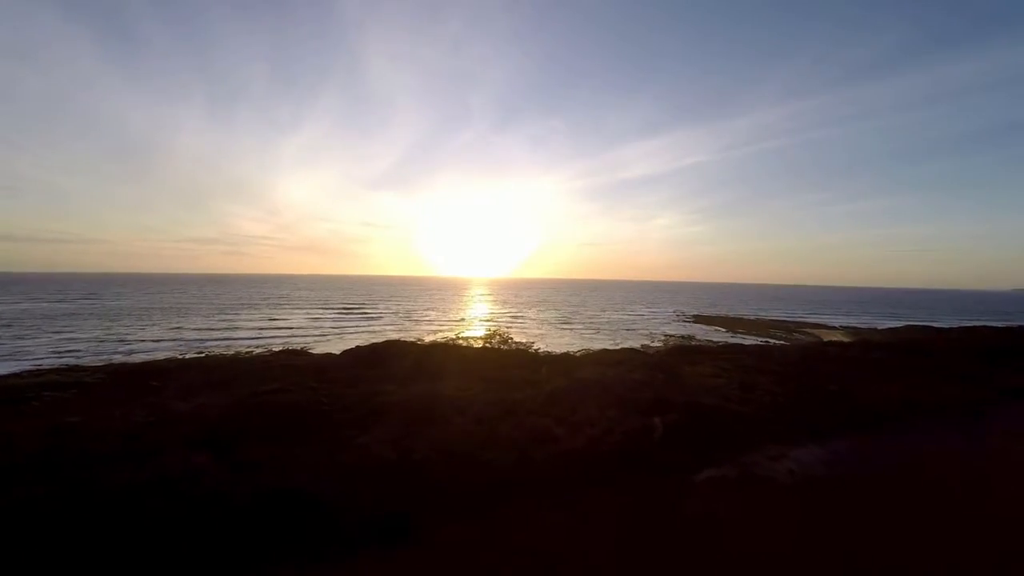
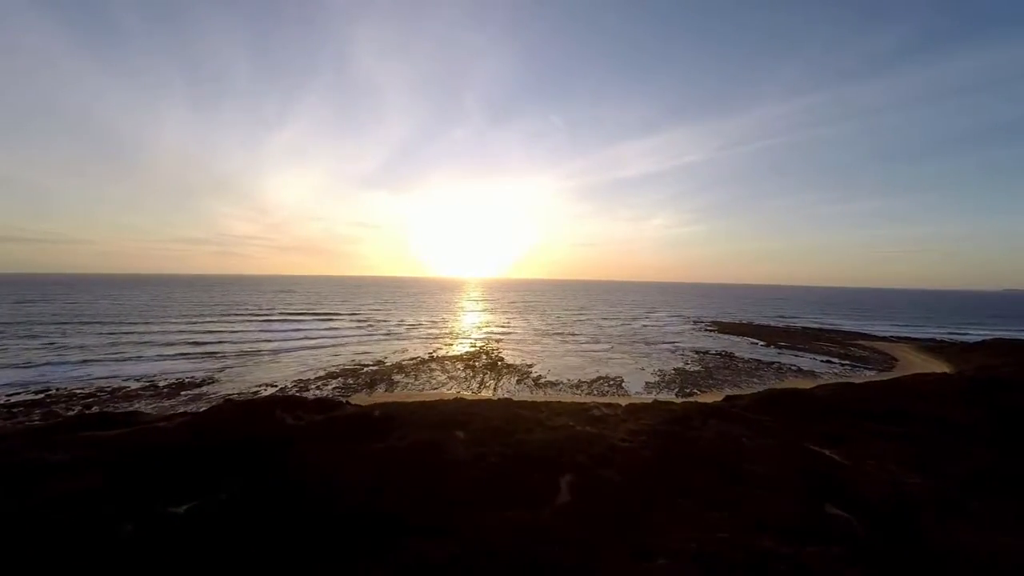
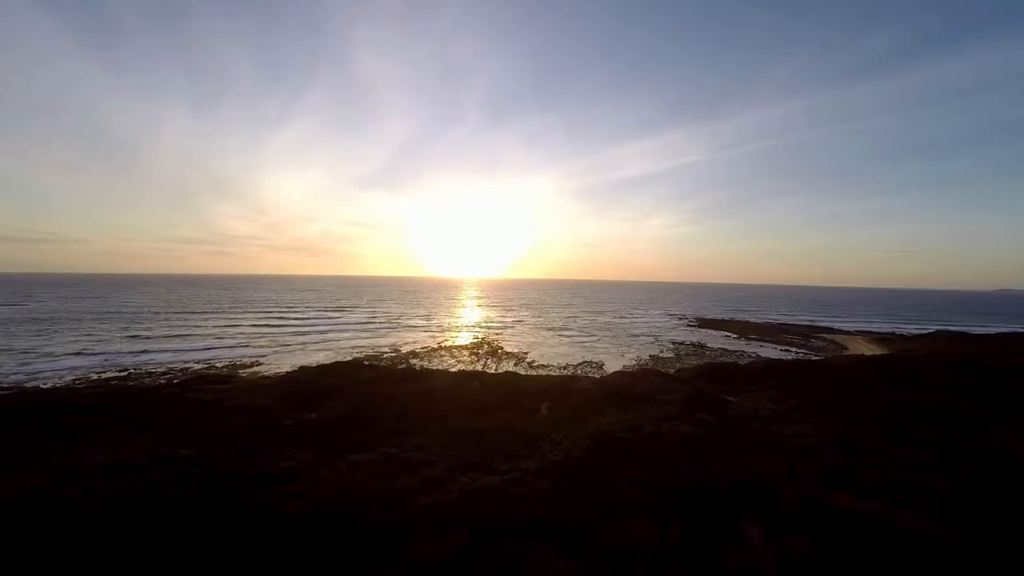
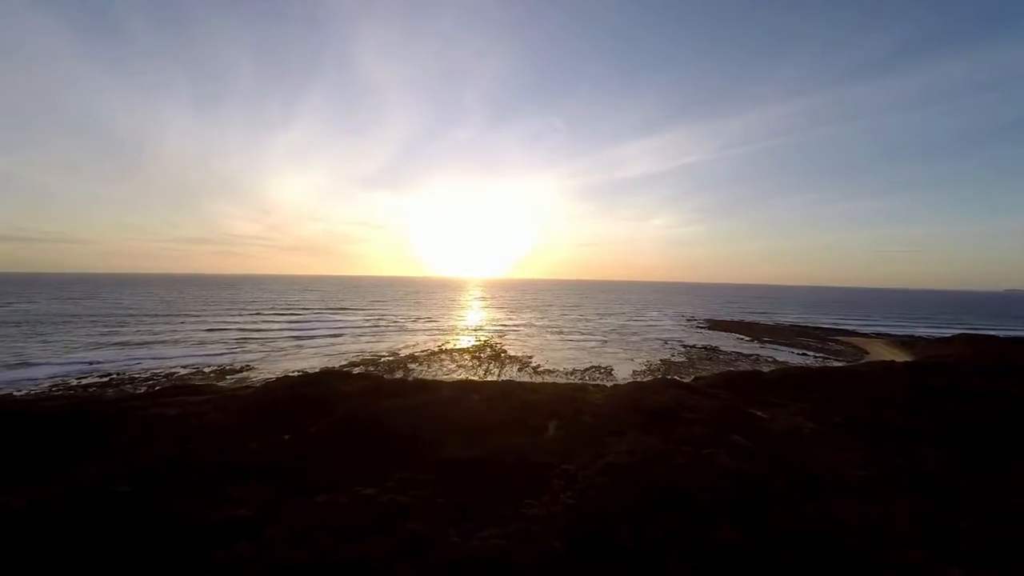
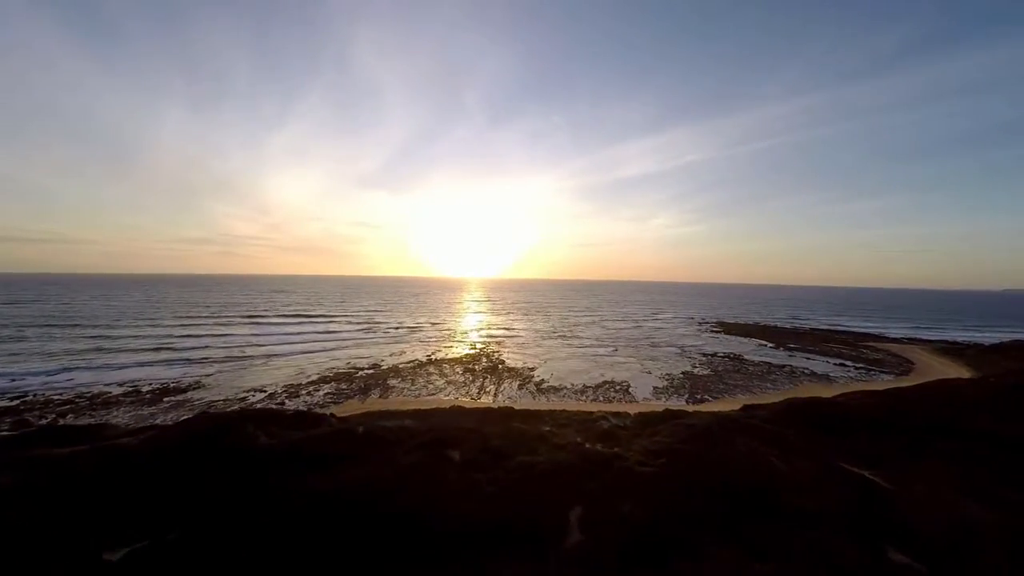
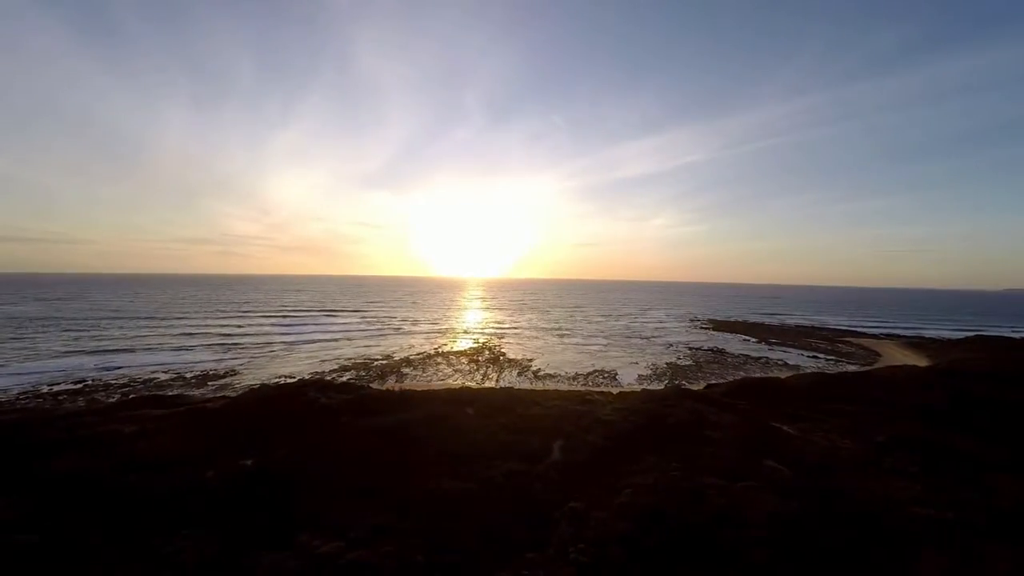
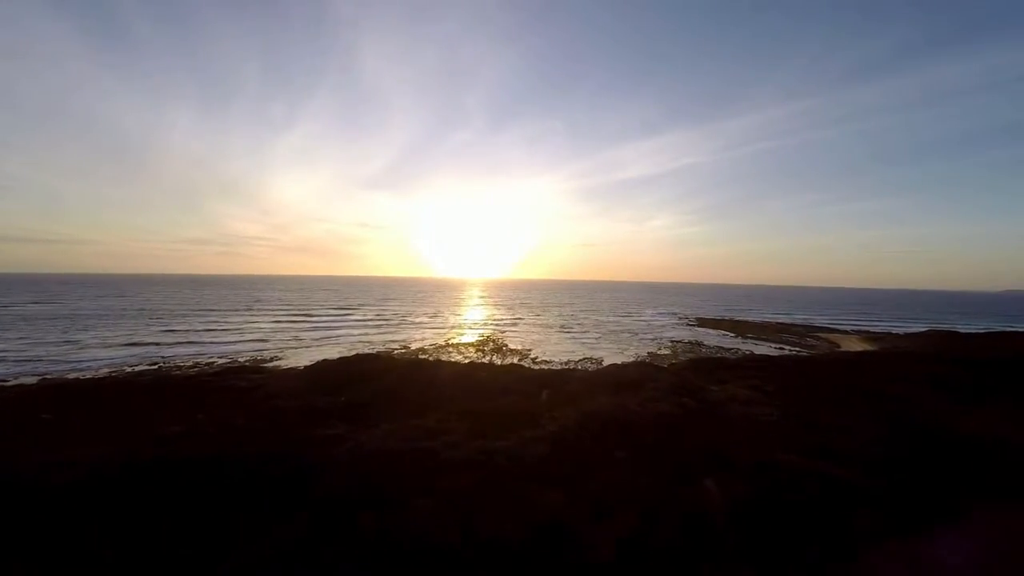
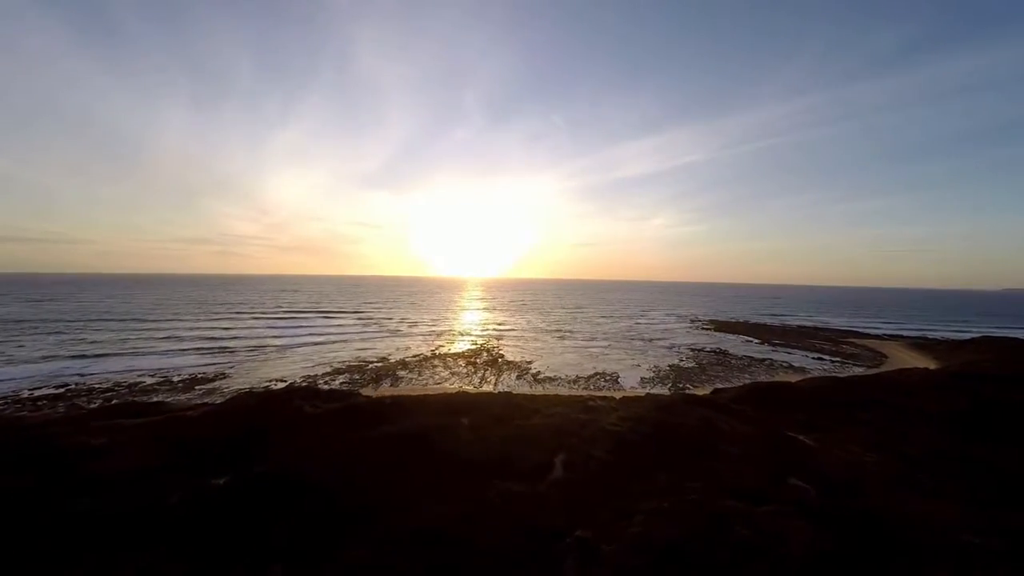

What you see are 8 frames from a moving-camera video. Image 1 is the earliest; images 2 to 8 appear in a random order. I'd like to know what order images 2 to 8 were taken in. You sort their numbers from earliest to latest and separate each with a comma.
7, 3, 4, 6, 8, 2, 5
